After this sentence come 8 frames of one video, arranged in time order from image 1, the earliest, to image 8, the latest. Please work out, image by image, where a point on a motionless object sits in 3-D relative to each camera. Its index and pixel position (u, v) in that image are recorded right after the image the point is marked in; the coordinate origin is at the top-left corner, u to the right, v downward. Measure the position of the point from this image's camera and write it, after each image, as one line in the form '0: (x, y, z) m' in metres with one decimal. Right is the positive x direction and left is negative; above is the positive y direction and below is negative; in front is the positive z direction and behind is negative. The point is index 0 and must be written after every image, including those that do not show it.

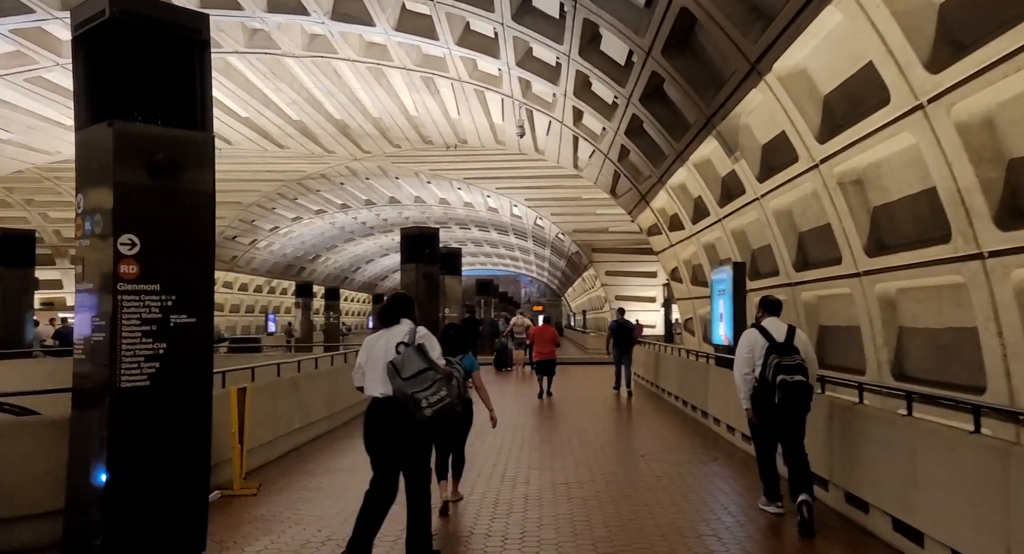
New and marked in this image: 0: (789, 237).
0: (+3.8, +0.6, +8.2) m
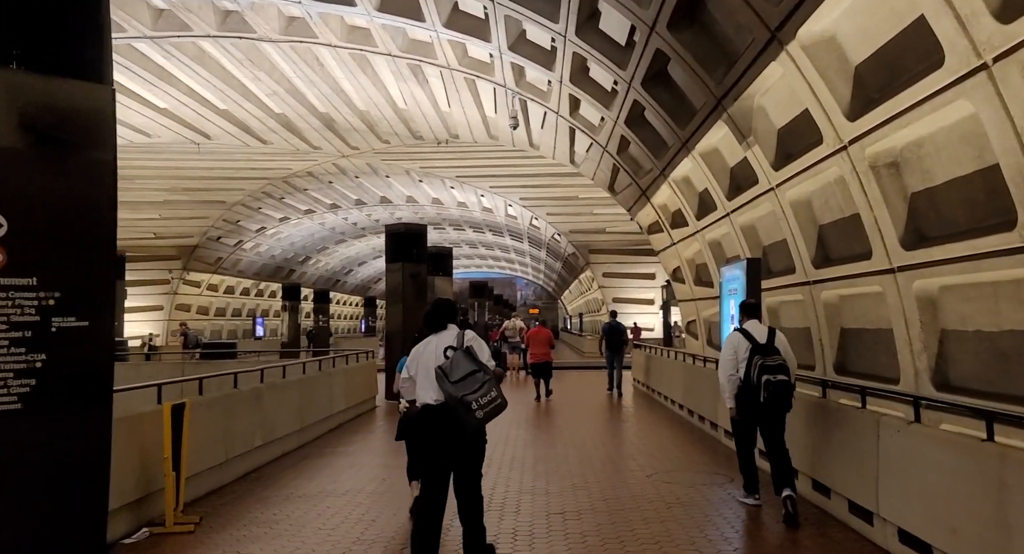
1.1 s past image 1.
0: (+3.7, +0.6, +7.4) m
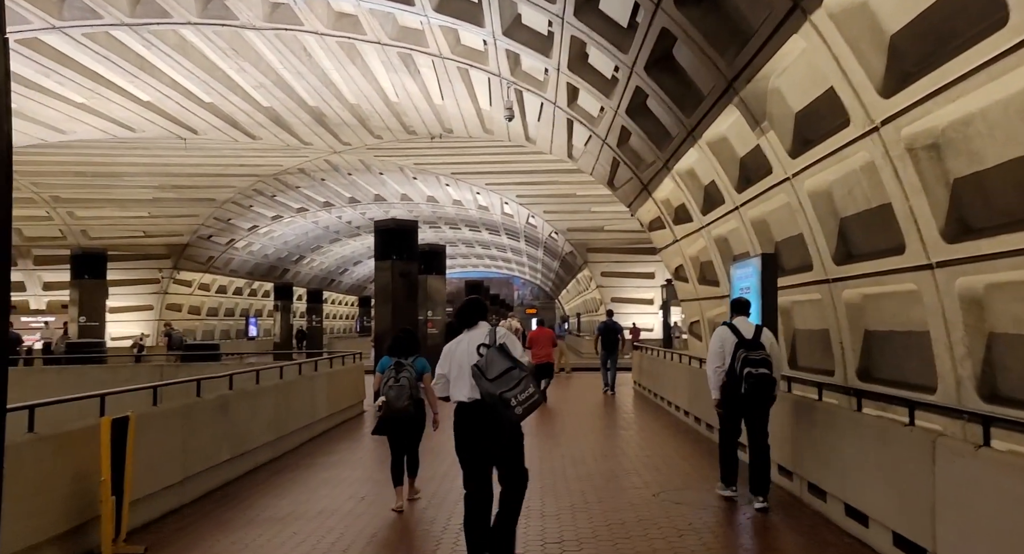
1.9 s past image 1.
0: (+3.6, +0.6, +6.8) m
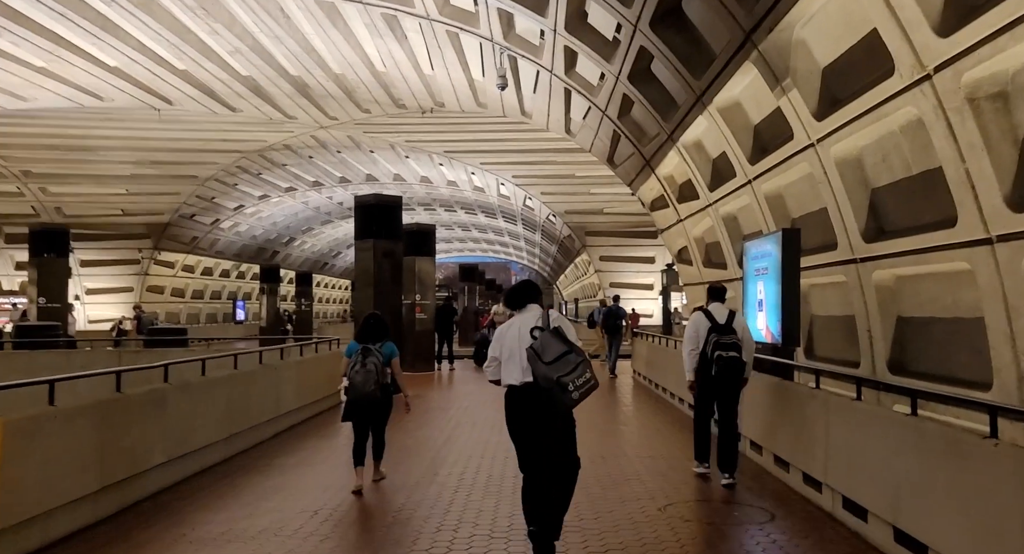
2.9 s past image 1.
0: (+3.5, +0.8, +6.0) m
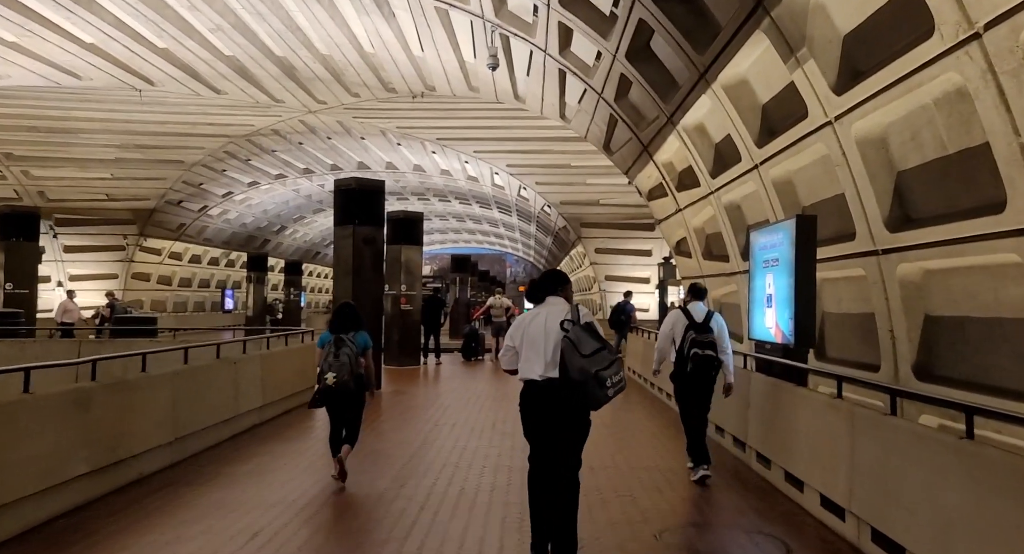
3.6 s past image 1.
0: (+3.3, +0.9, +5.3) m
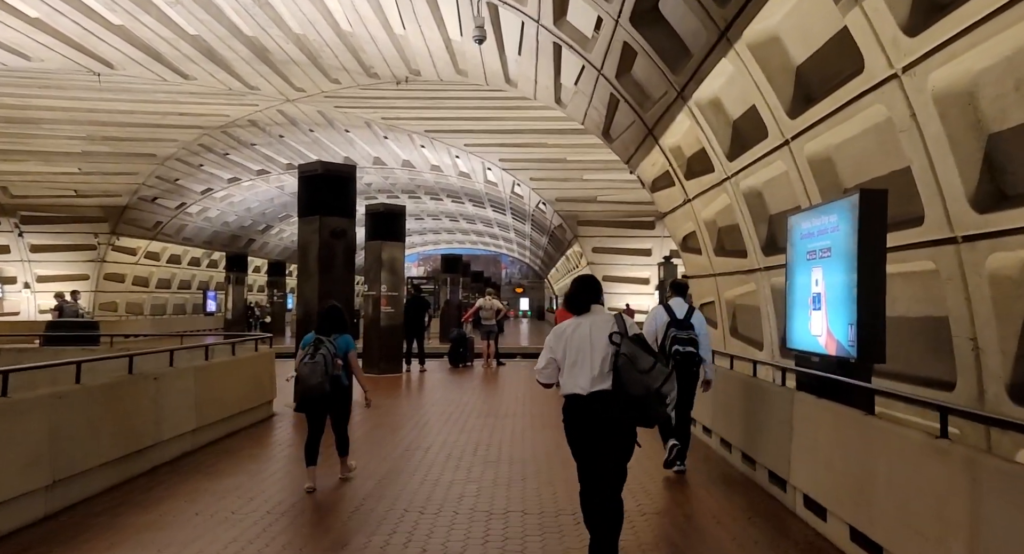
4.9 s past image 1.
0: (+3.2, +0.9, +4.1) m
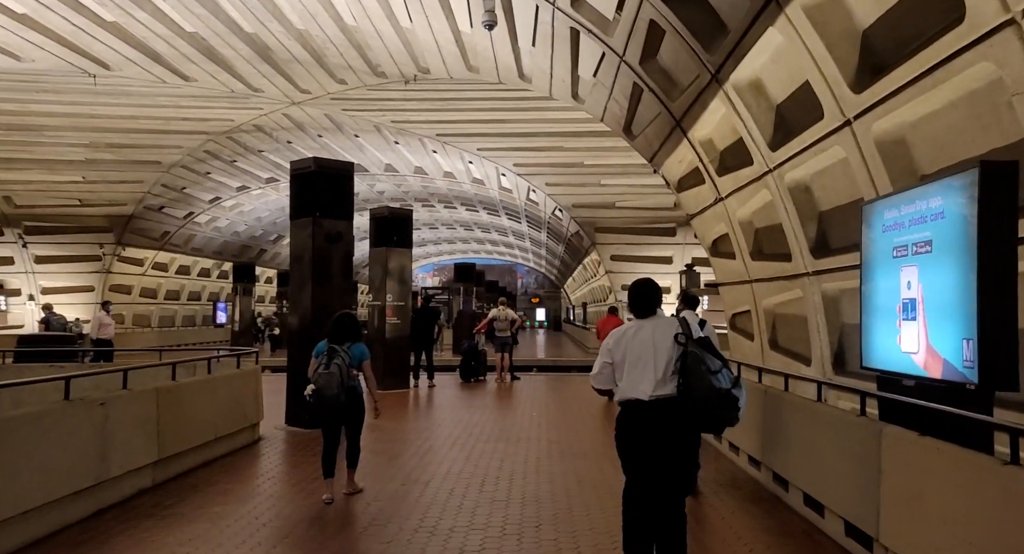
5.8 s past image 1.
0: (+3.2, +0.9, +3.2) m
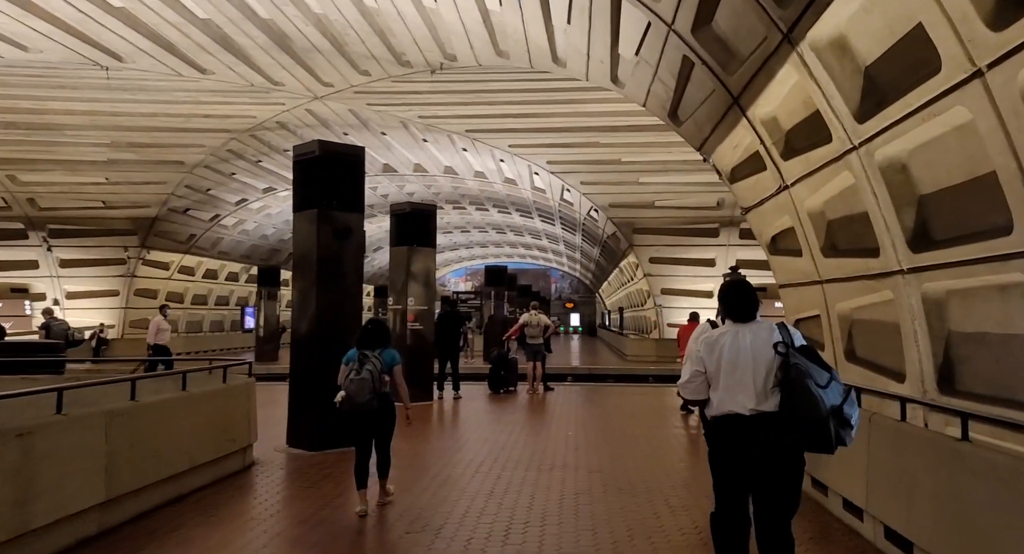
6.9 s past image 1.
0: (+3.3, +1.0, +1.9) m
